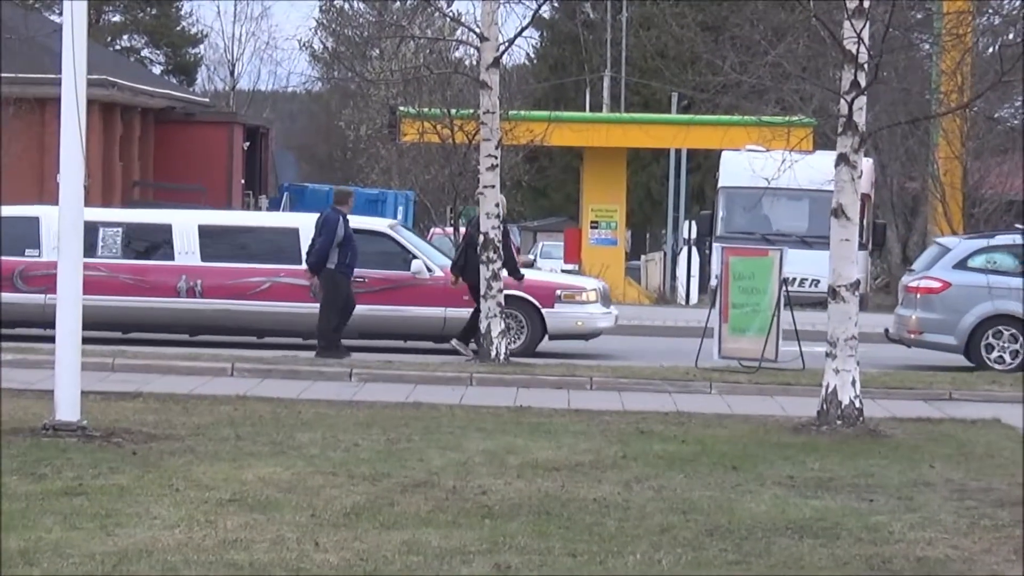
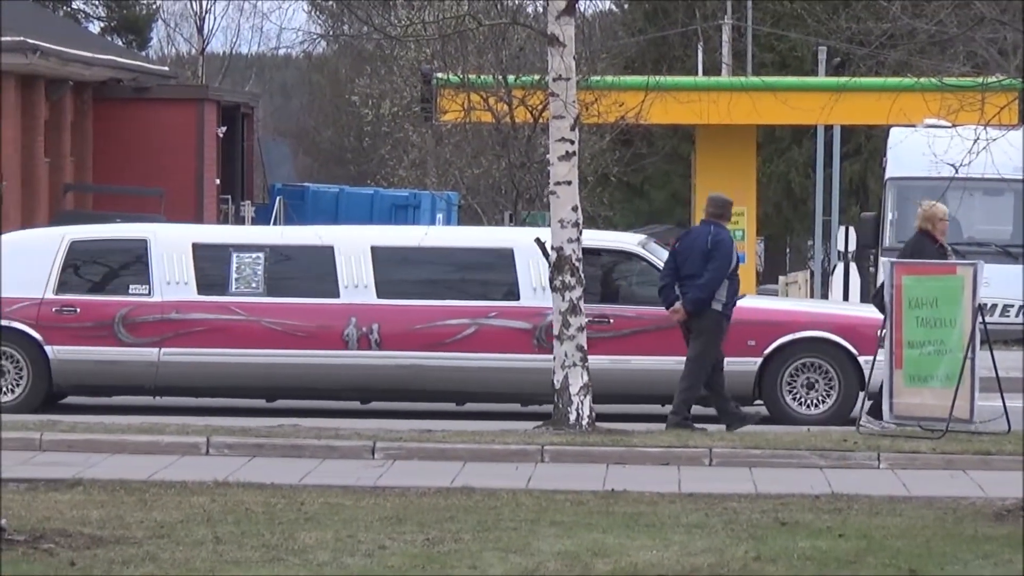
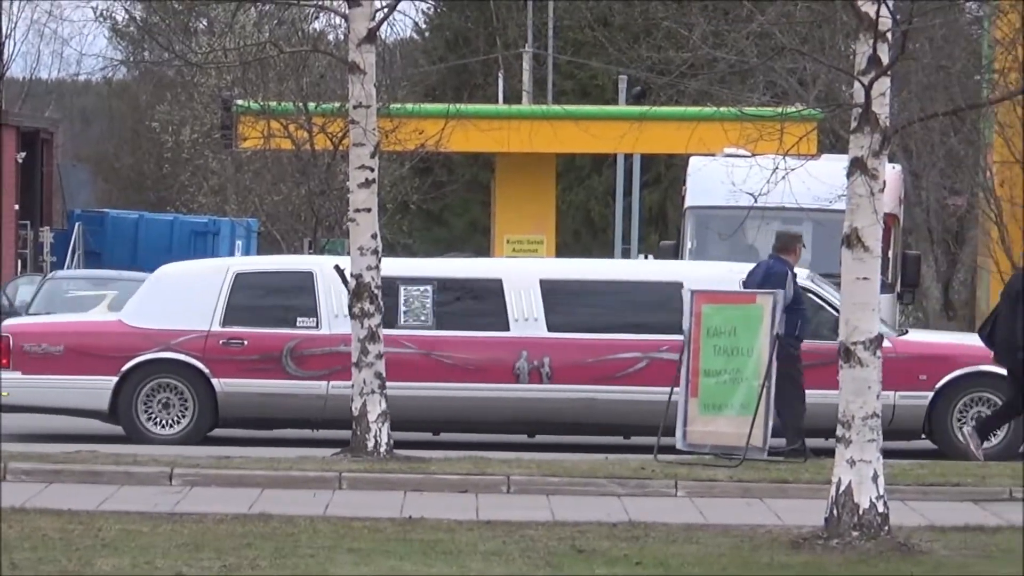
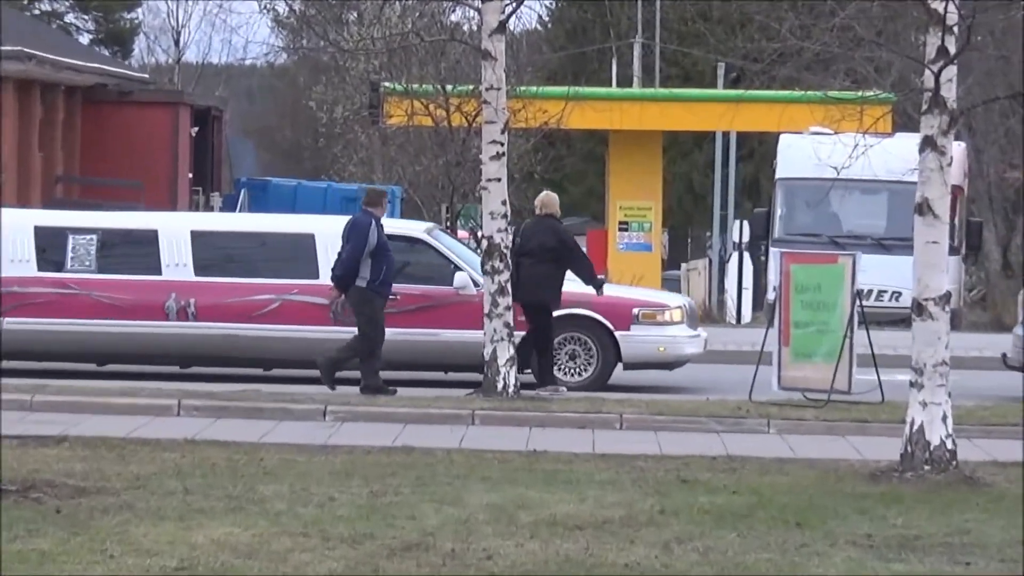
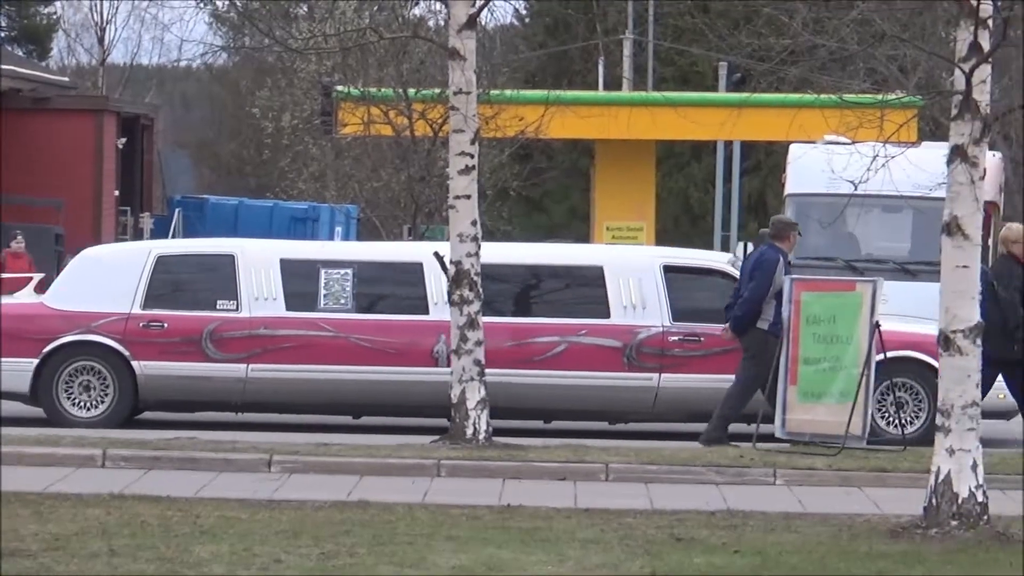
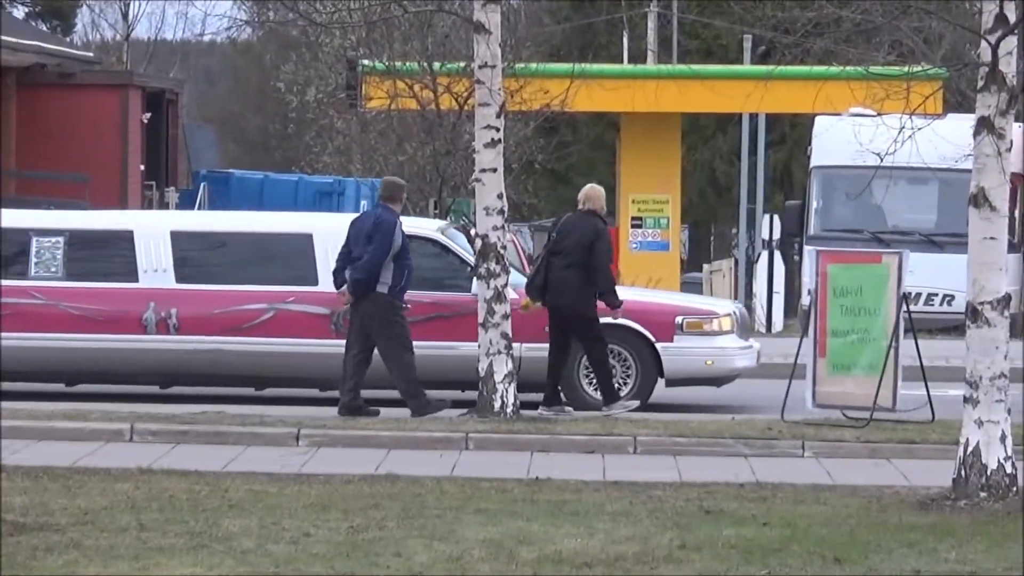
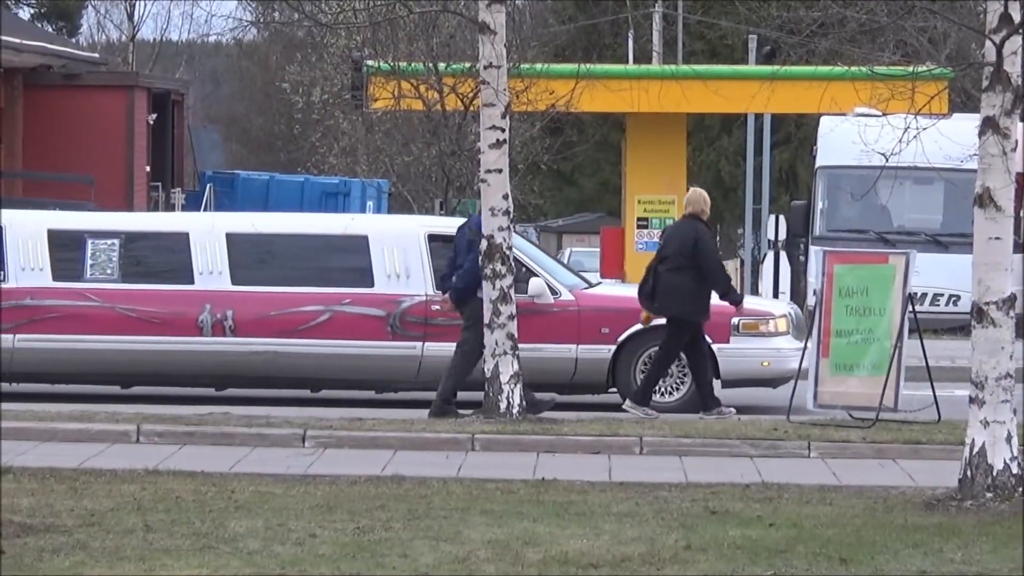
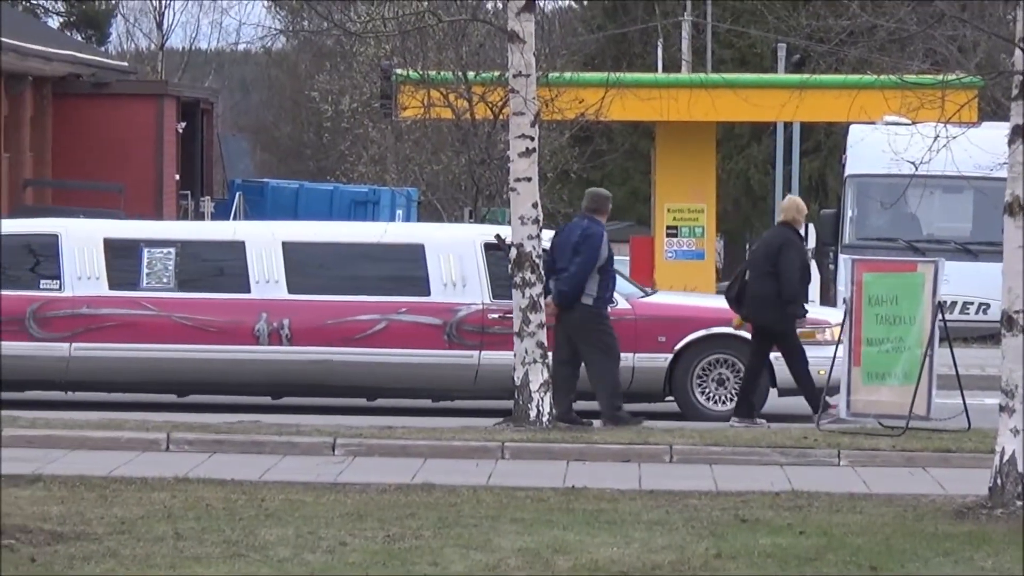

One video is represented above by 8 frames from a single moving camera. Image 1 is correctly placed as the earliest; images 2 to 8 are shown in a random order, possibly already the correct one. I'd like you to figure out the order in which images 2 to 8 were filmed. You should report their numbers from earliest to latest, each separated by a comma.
4, 6, 7, 8, 2, 5, 3
